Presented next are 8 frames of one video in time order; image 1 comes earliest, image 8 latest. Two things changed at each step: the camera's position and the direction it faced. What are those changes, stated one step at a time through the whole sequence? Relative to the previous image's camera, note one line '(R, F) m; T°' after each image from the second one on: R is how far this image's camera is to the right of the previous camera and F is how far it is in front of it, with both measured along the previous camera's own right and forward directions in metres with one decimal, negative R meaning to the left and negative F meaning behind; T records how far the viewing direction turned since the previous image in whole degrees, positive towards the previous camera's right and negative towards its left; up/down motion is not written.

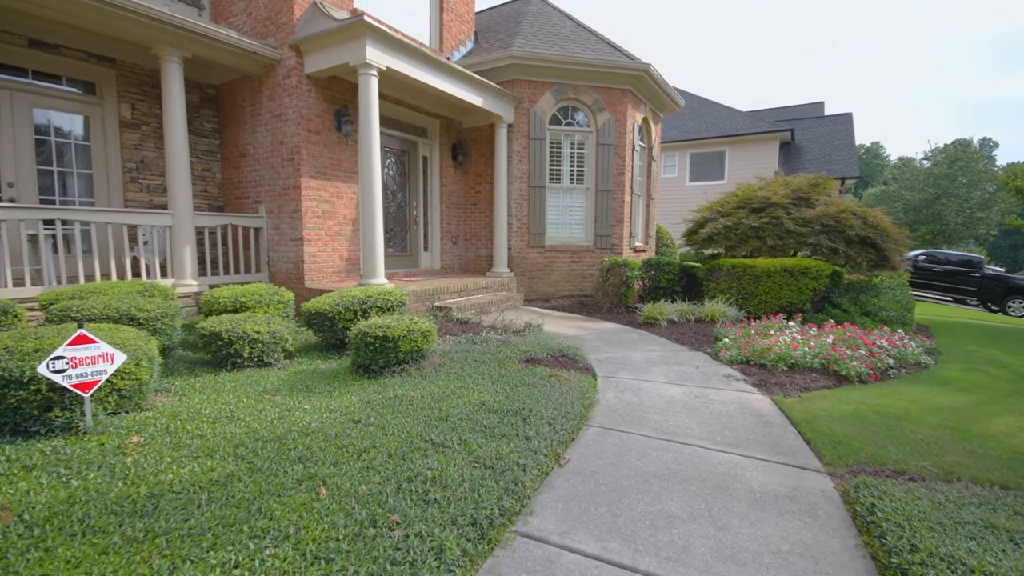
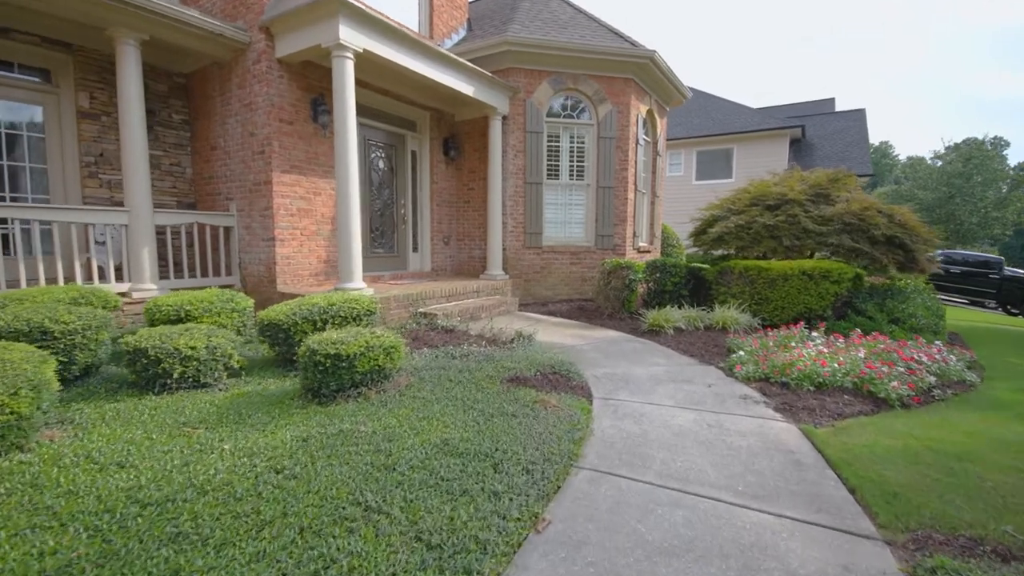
(+0.2, +0.6) m; -1°
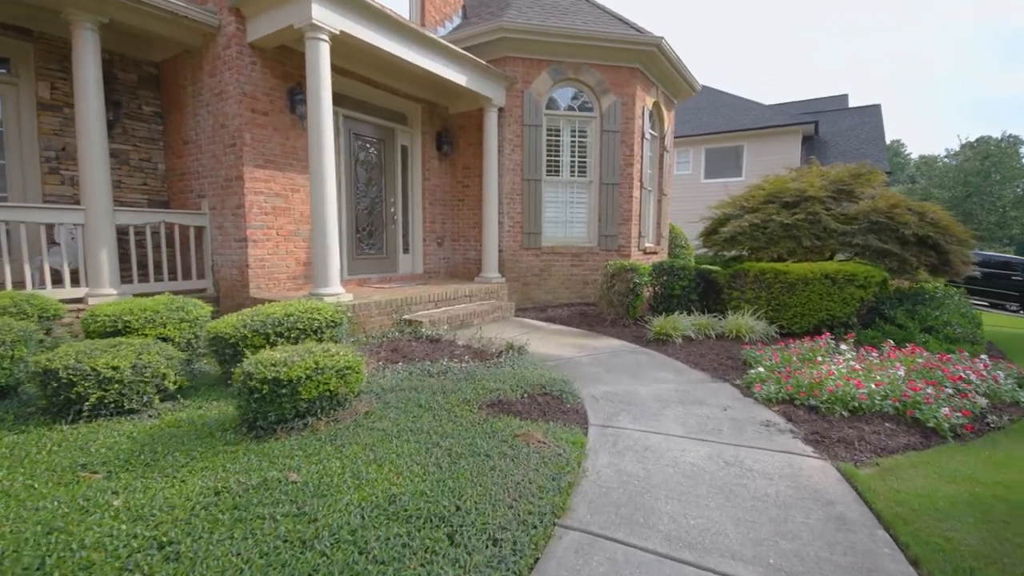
(+0.2, +0.5) m; -1°
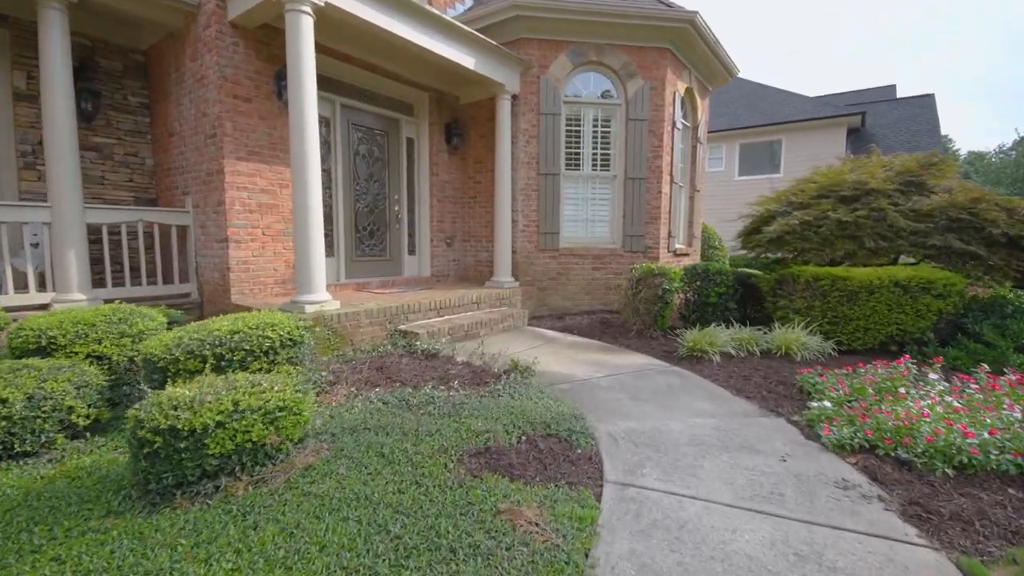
(+0.2, +0.7) m; -3°
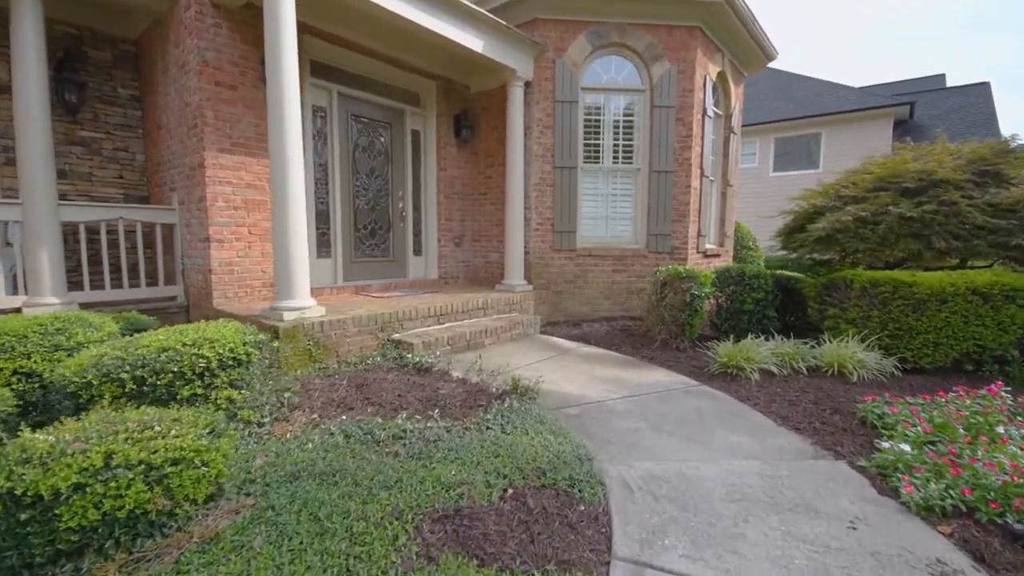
(+0.2, +0.5) m; -3°
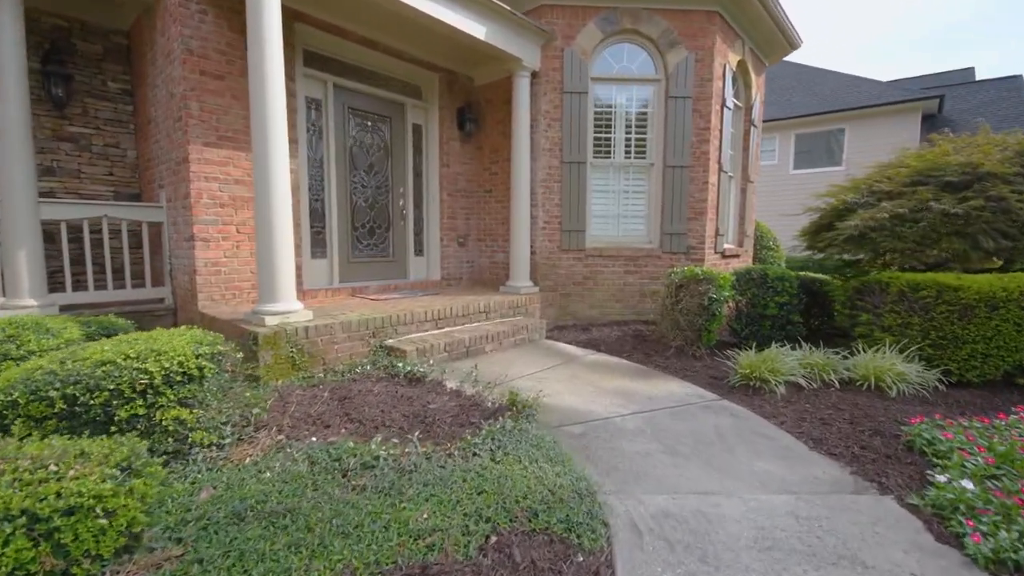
(+0.1, +0.3) m; -2°
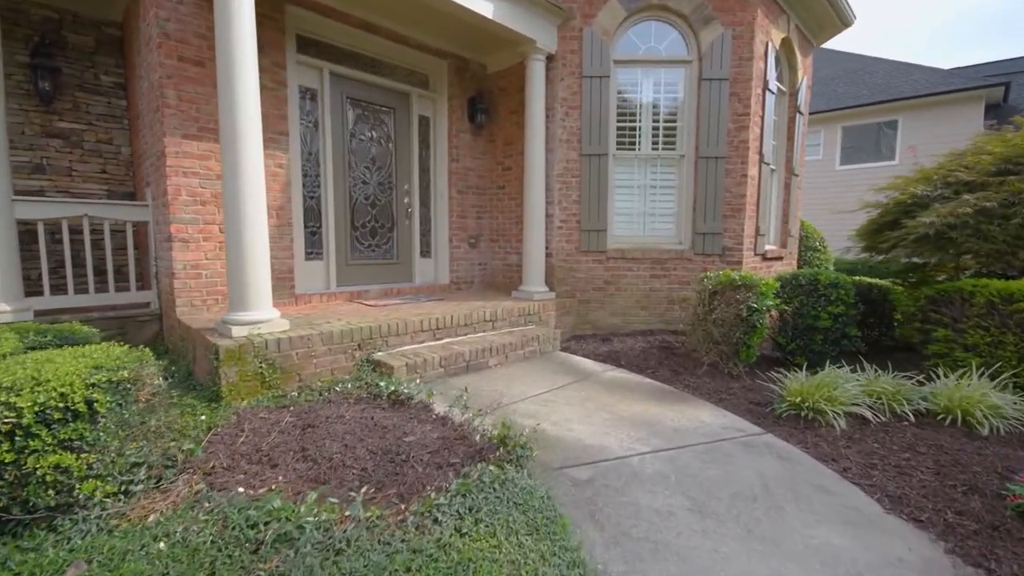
(+0.2, +0.5) m; -4°
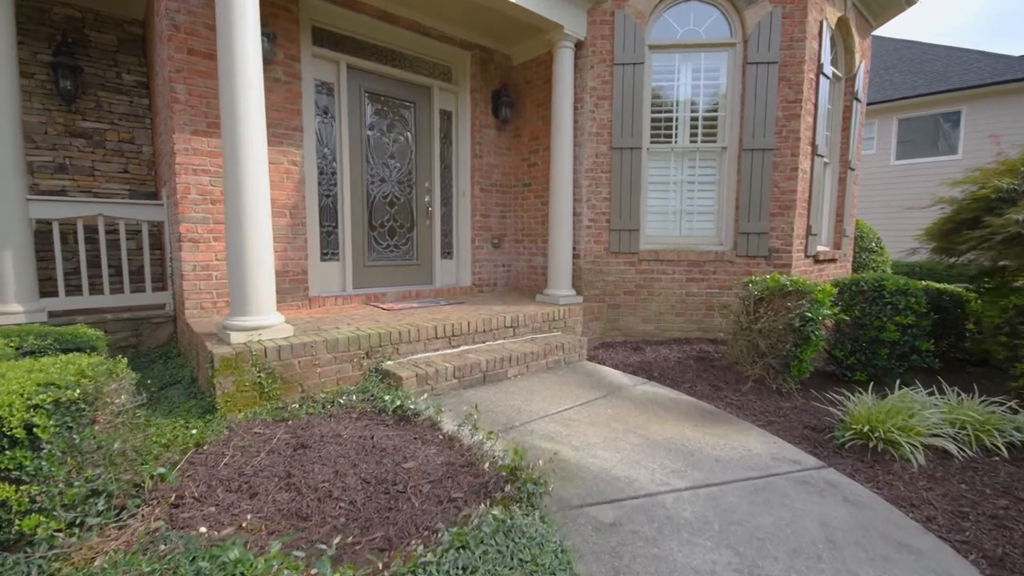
(+0.1, +0.3) m; -4°
